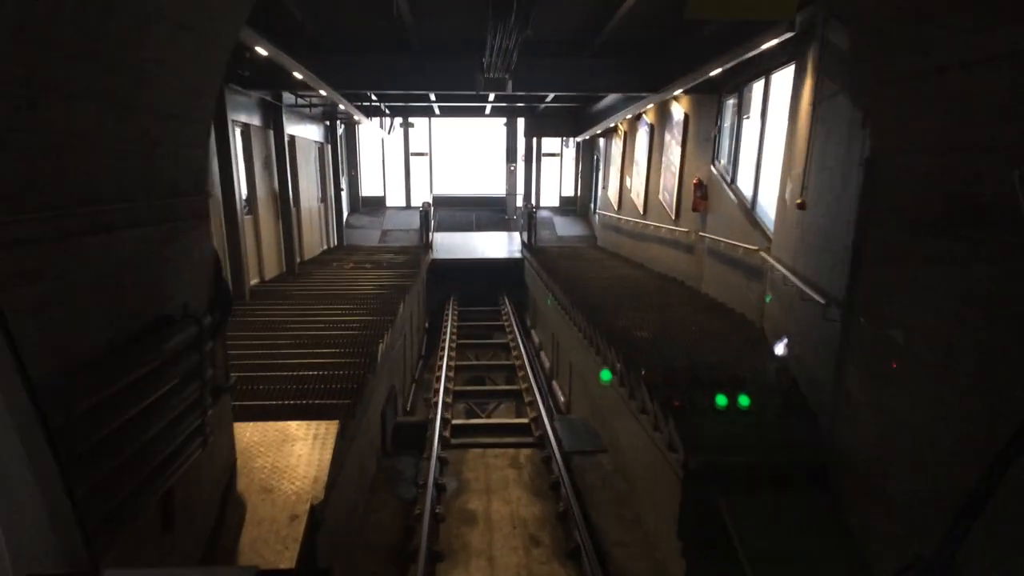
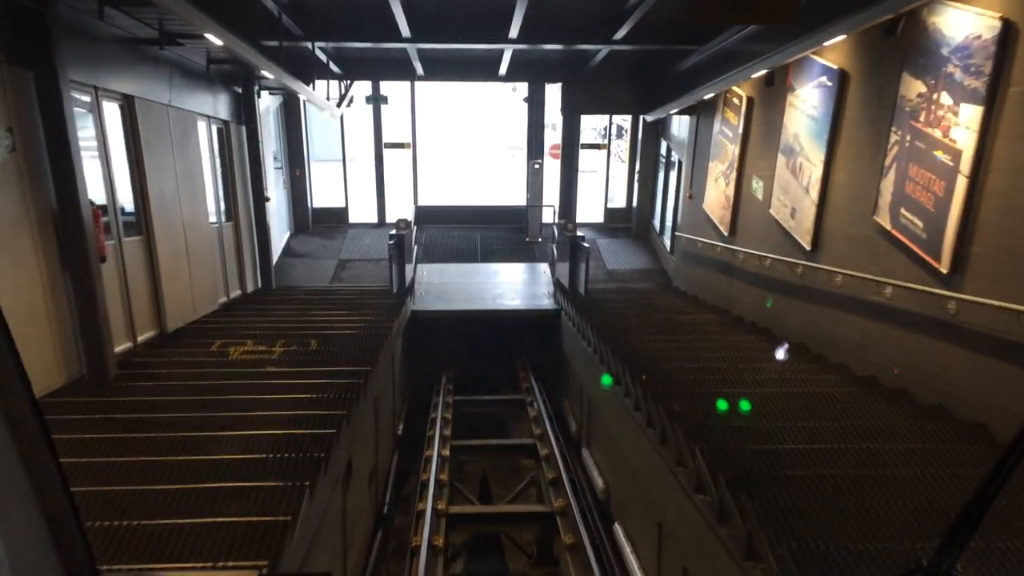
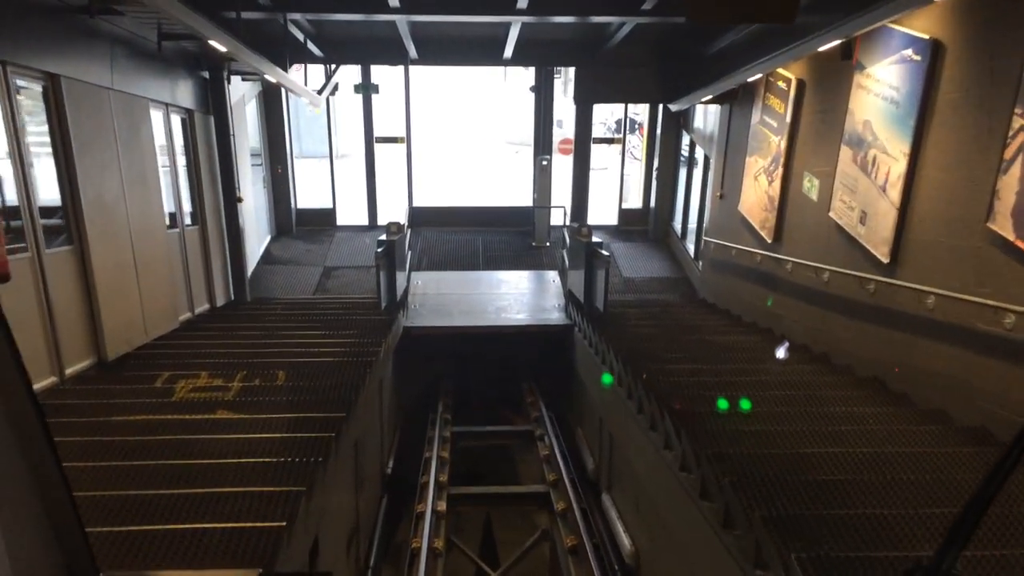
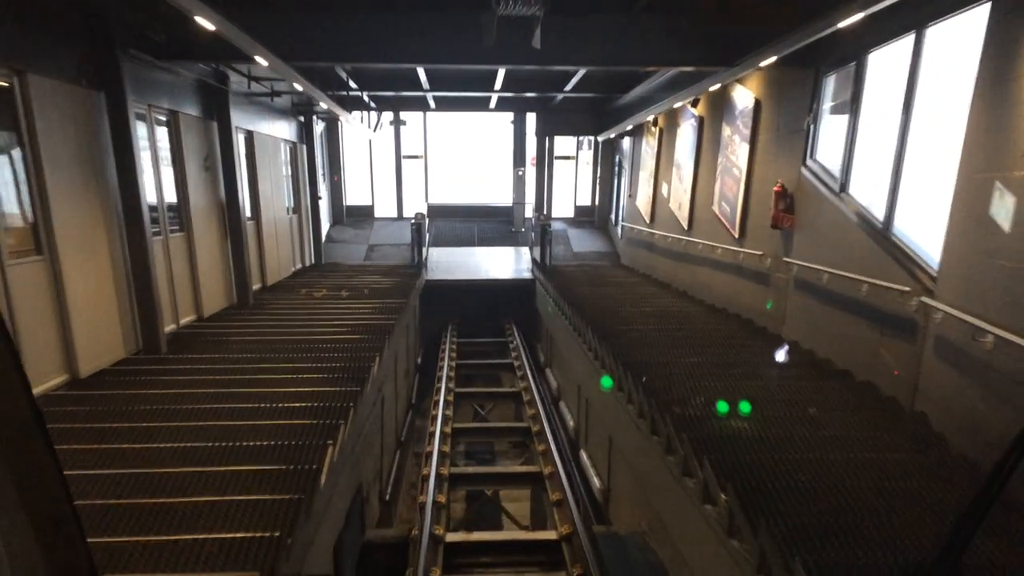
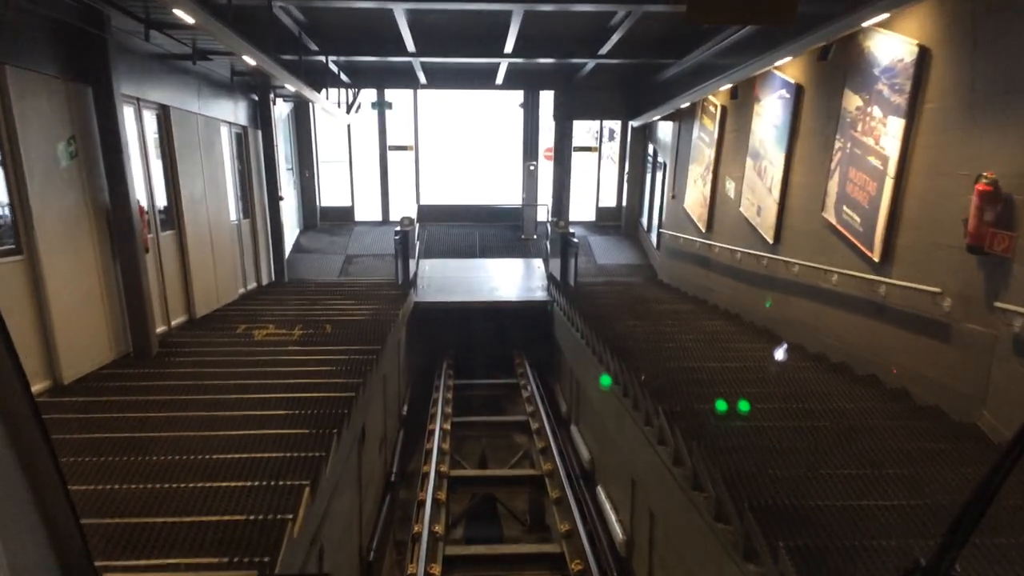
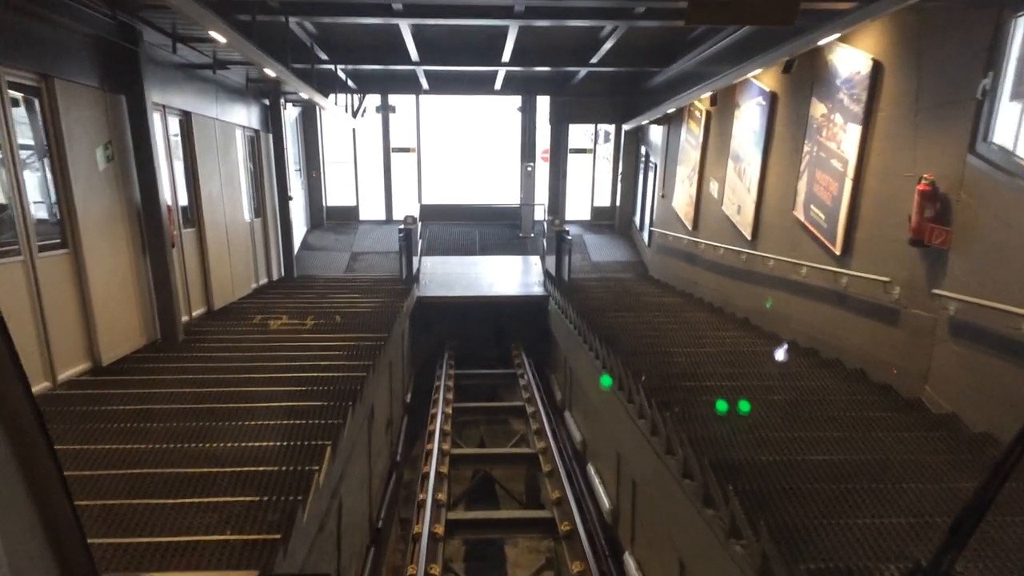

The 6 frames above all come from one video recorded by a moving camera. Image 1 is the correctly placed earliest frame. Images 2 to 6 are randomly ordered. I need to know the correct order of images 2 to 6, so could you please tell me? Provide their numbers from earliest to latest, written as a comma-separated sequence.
4, 6, 5, 2, 3
